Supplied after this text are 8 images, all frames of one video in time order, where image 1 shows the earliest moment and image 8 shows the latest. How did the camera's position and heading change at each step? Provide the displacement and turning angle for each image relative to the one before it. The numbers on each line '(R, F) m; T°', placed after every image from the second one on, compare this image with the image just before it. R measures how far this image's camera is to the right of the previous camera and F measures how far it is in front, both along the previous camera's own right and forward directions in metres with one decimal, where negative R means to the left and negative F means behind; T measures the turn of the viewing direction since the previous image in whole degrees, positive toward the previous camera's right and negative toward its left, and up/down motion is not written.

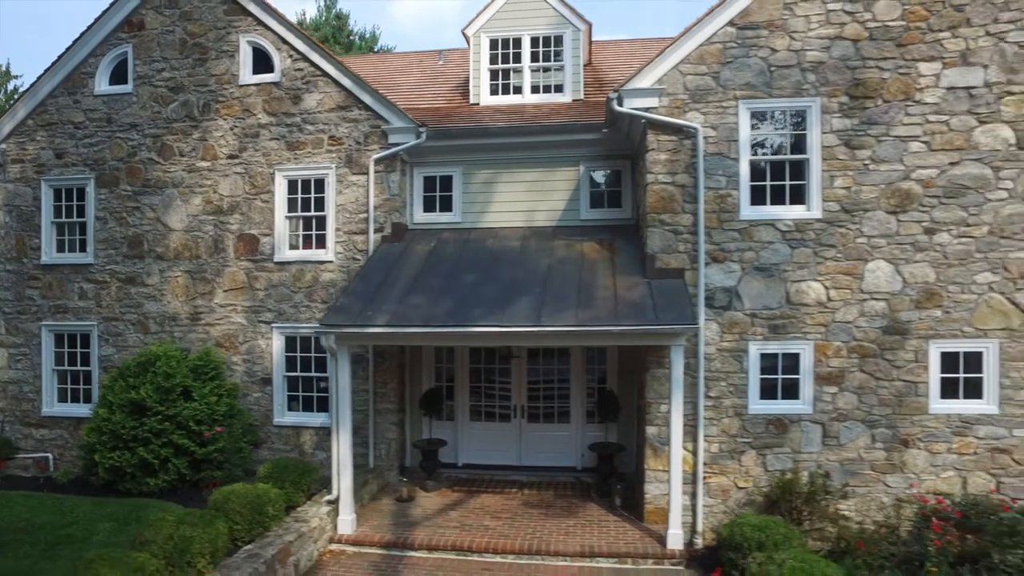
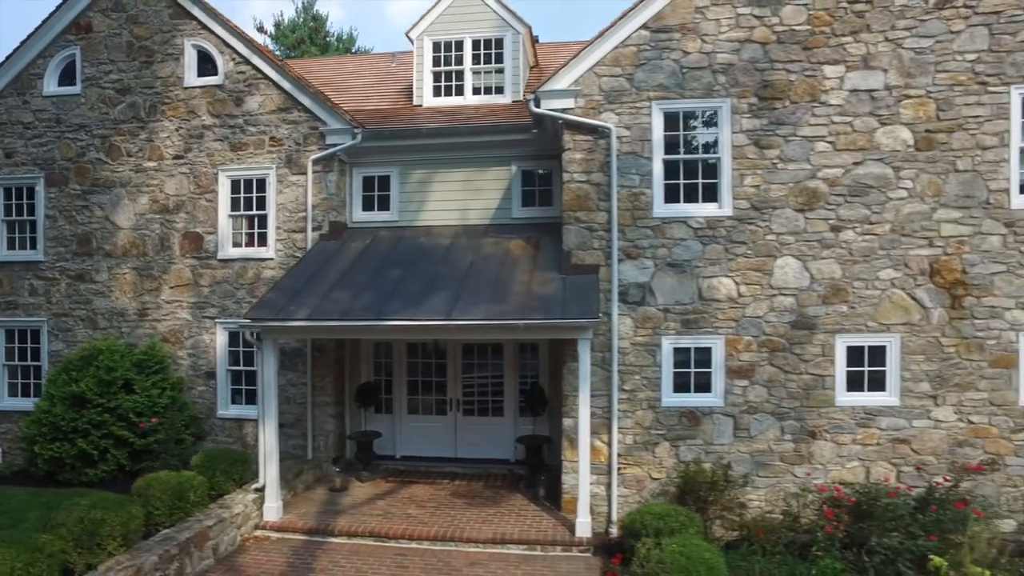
(+1.3, -0.3) m; 0°
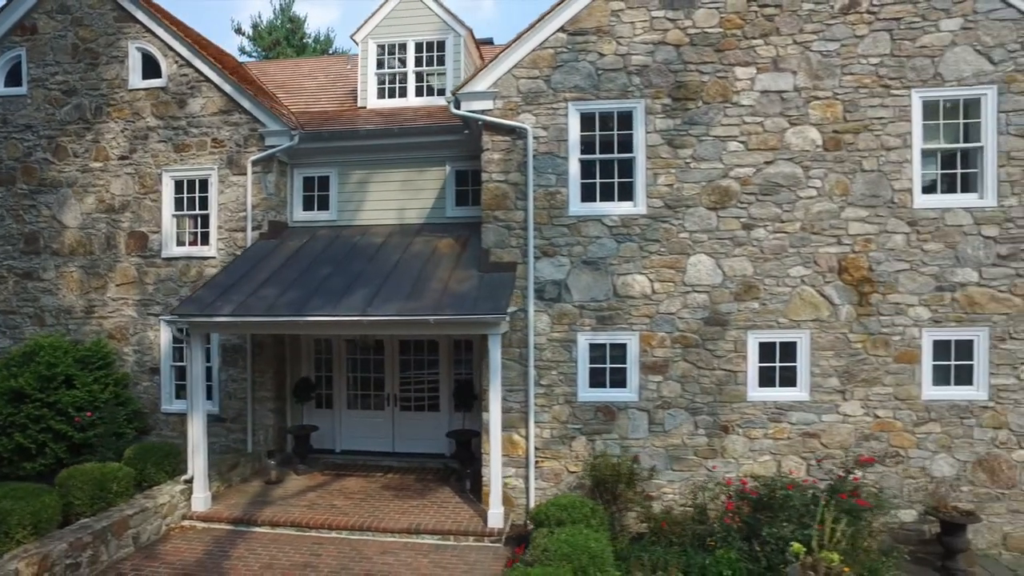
(+1.4, -0.2) m; 0°
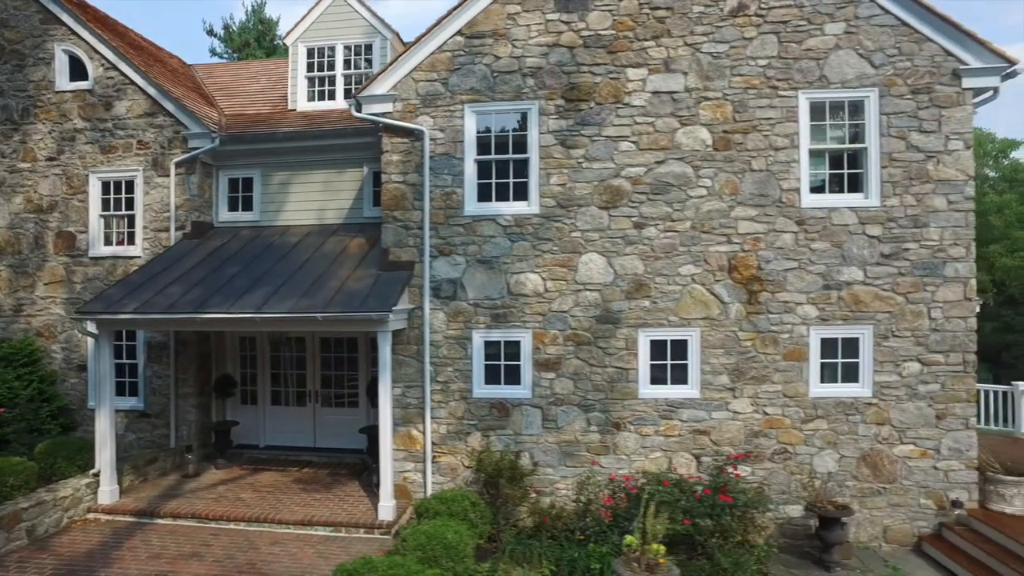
(+1.8, -0.2) m; 0°
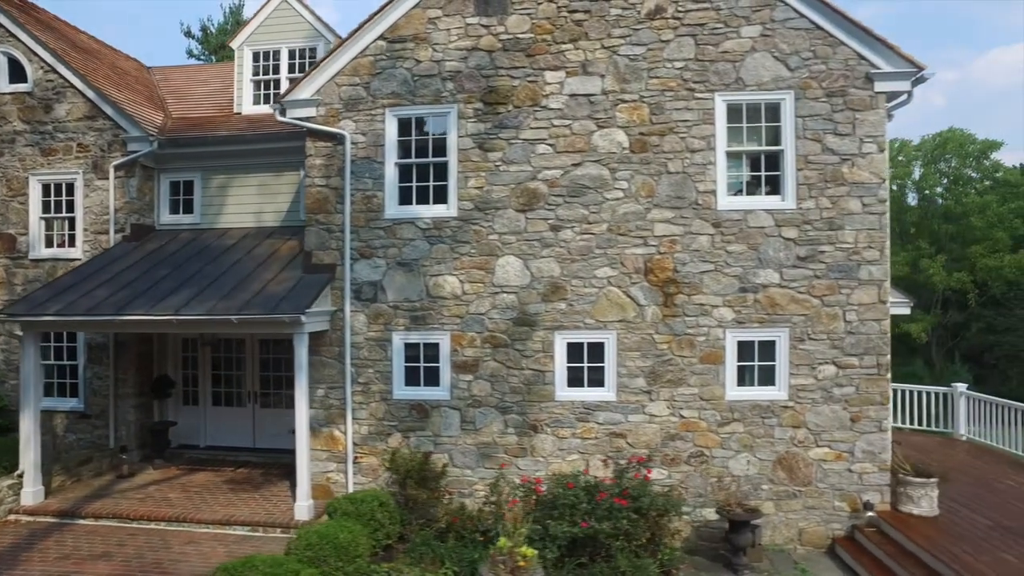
(+1.4, 0.0) m; 0°
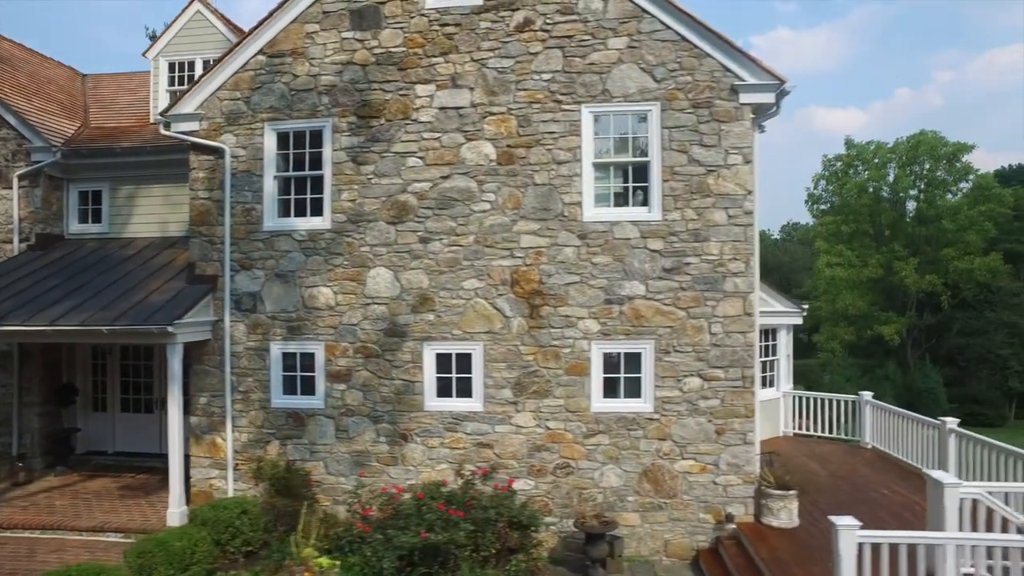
(+2.3, 0.0) m; -1°
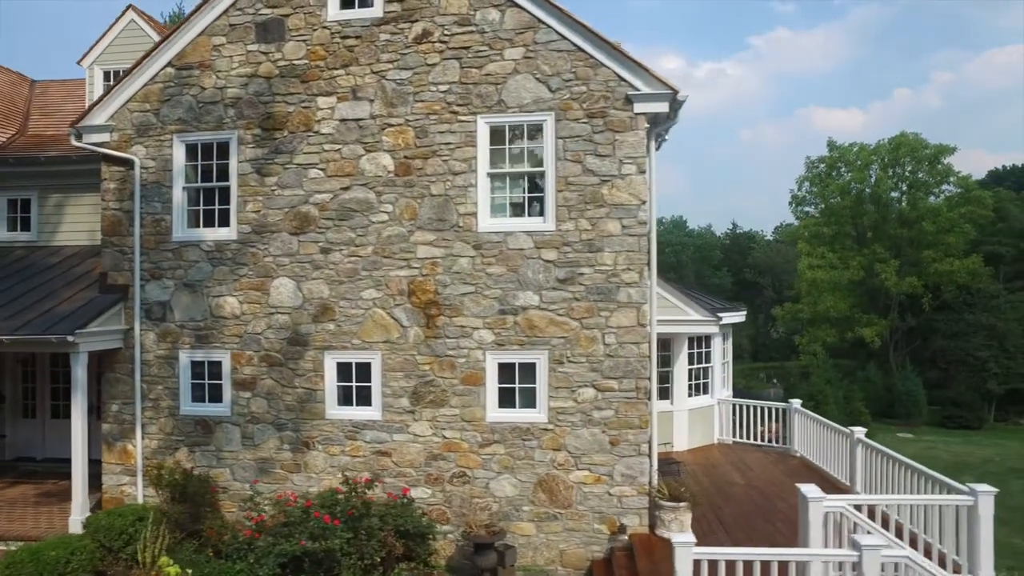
(+1.8, 0.0) m; -1°
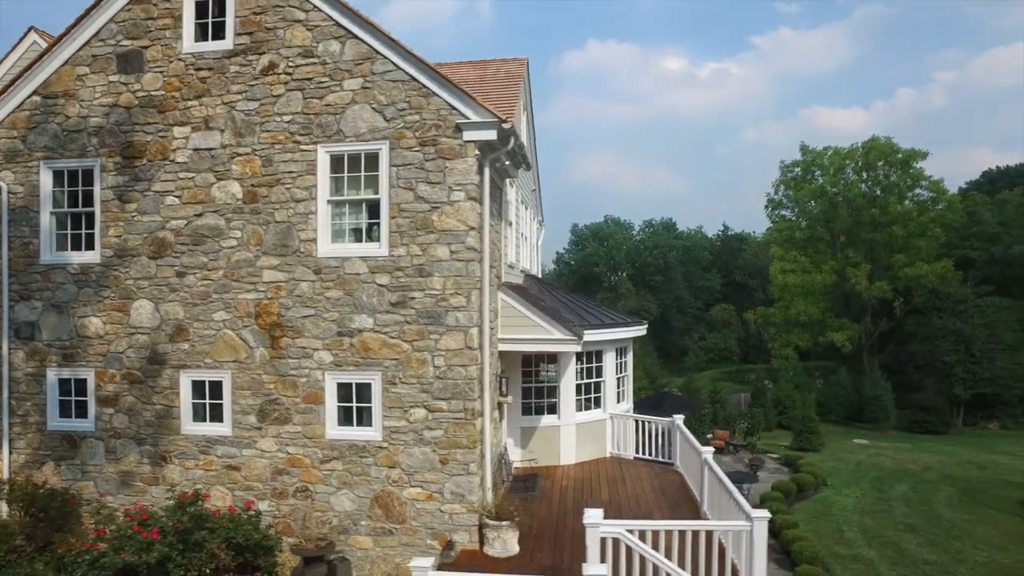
(+3.1, -0.2) m; -2°
